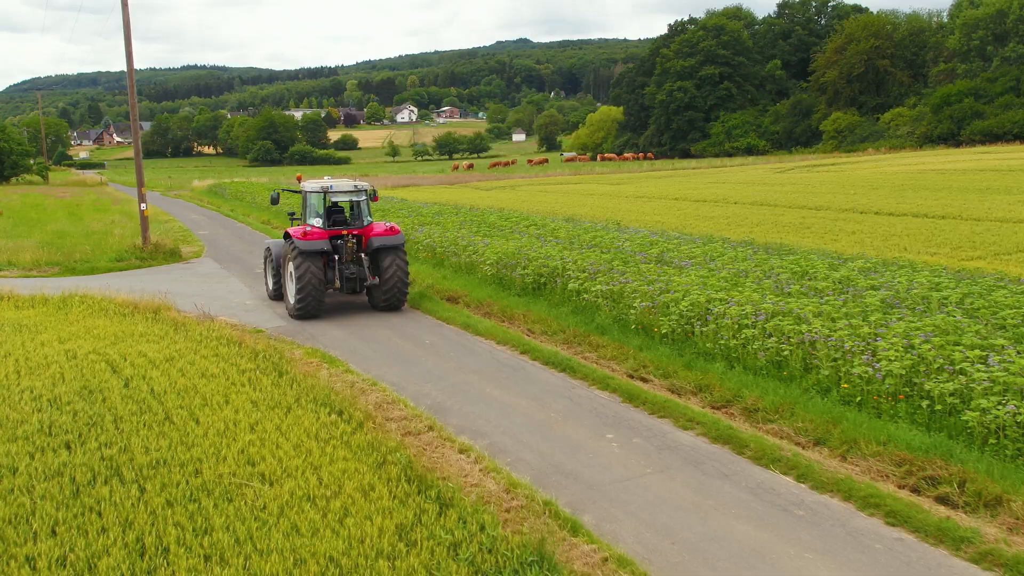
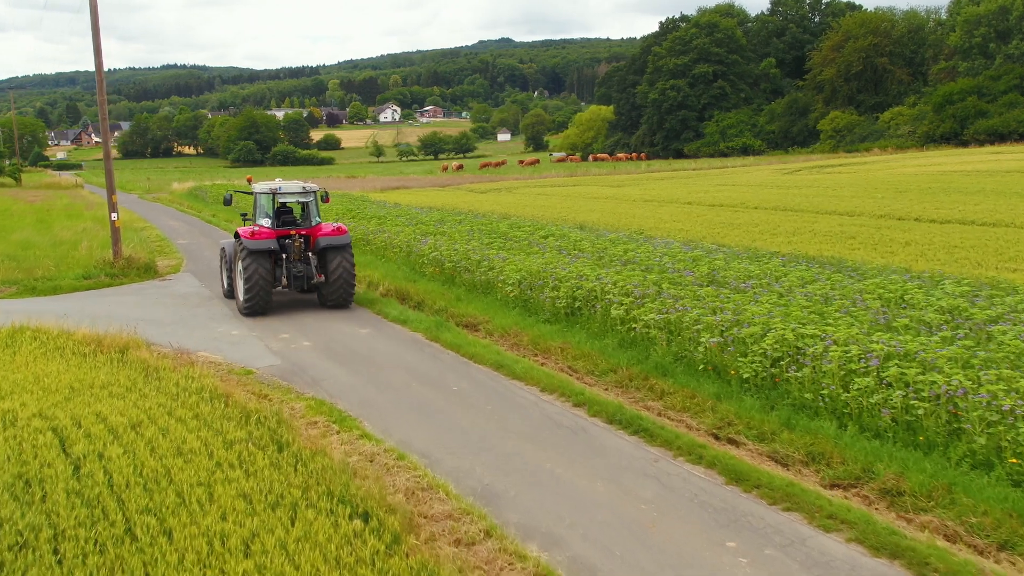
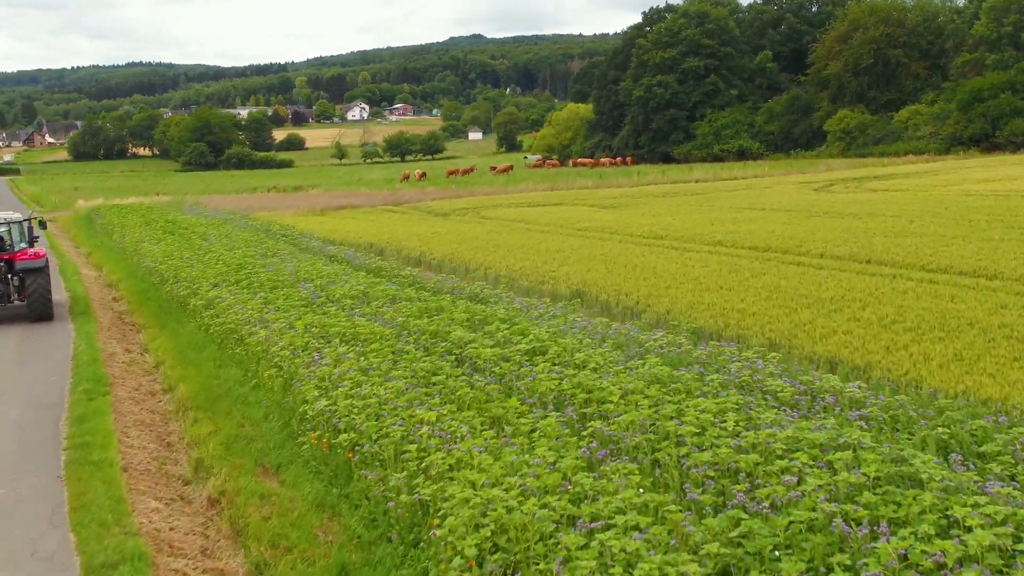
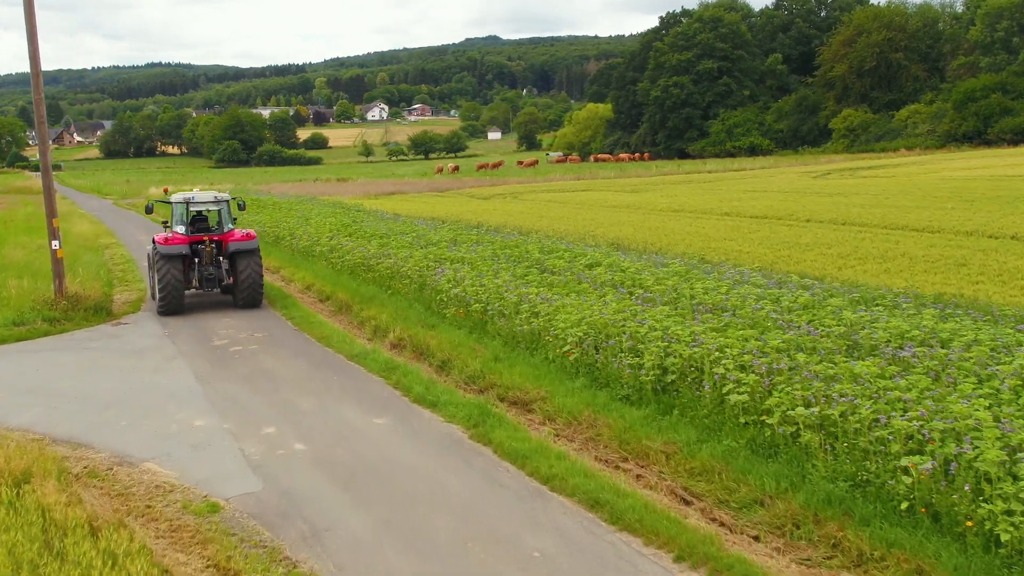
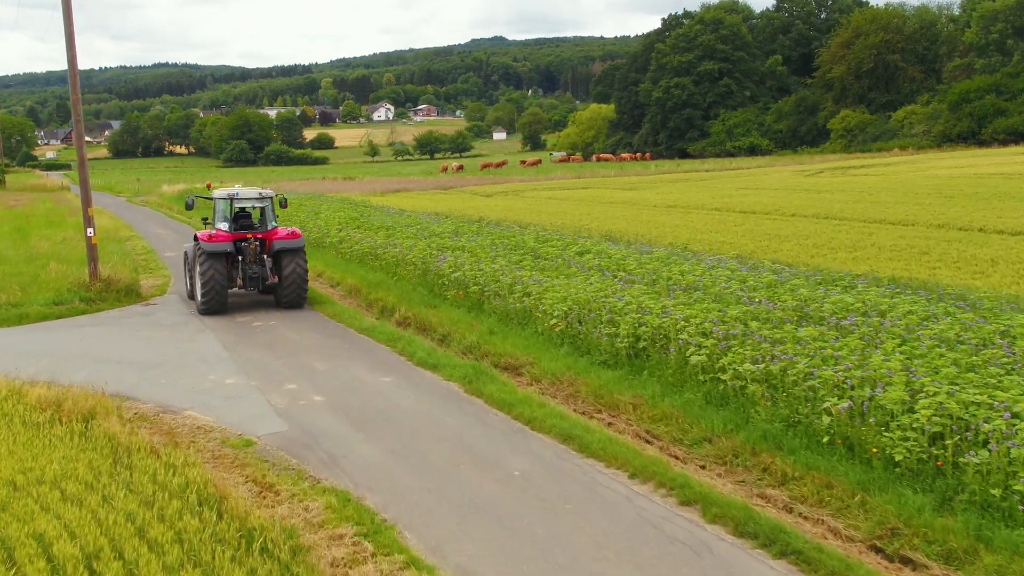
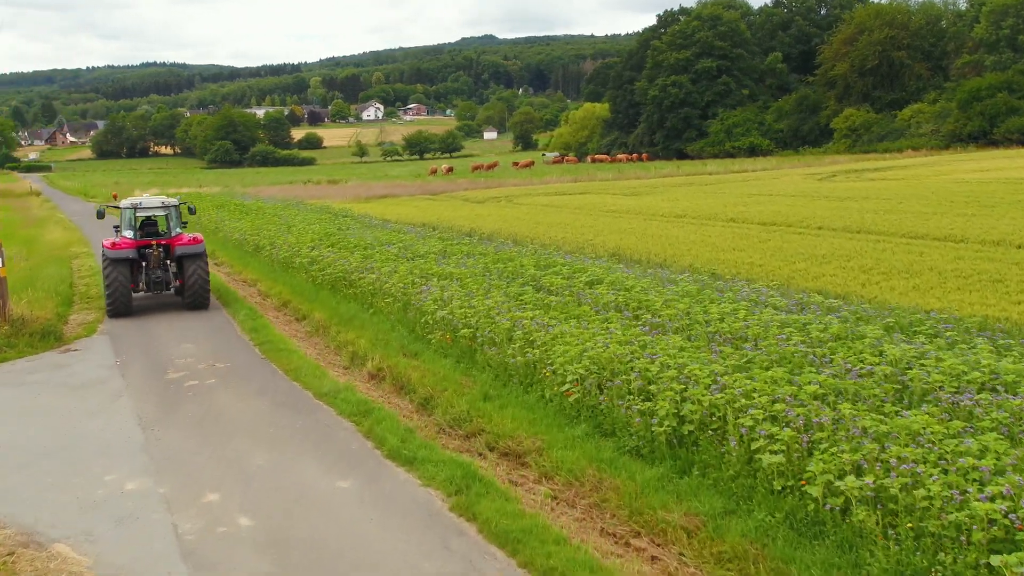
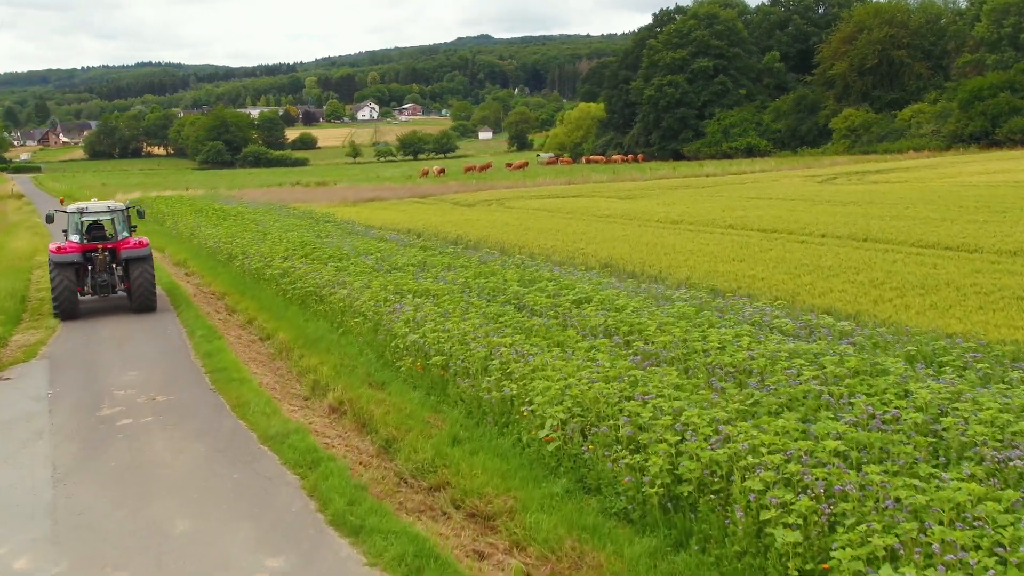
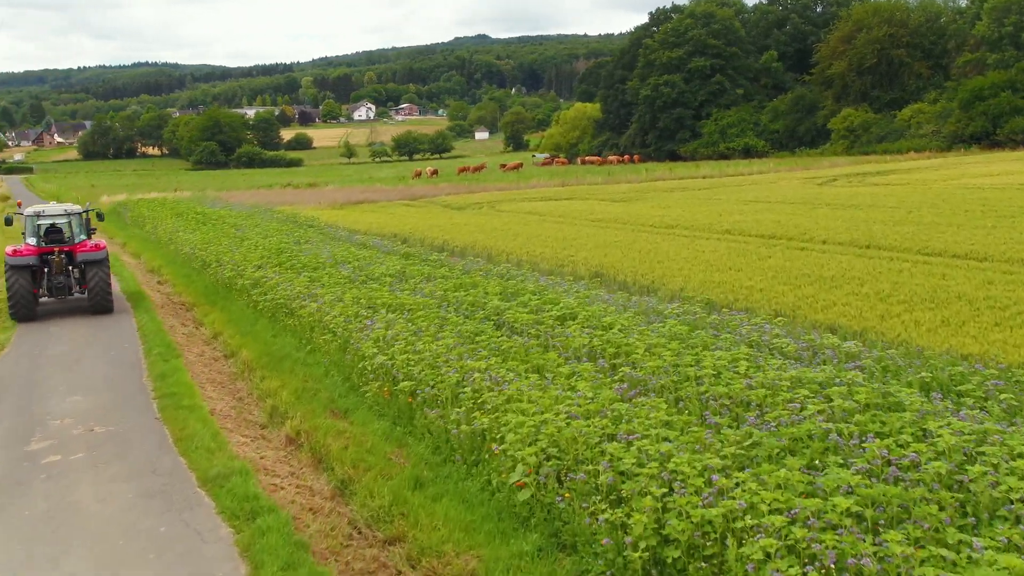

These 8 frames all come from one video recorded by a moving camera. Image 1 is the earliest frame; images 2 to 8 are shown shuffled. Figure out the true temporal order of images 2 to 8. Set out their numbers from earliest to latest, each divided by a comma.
2, 5, 4, 6, 7, 8, 3
